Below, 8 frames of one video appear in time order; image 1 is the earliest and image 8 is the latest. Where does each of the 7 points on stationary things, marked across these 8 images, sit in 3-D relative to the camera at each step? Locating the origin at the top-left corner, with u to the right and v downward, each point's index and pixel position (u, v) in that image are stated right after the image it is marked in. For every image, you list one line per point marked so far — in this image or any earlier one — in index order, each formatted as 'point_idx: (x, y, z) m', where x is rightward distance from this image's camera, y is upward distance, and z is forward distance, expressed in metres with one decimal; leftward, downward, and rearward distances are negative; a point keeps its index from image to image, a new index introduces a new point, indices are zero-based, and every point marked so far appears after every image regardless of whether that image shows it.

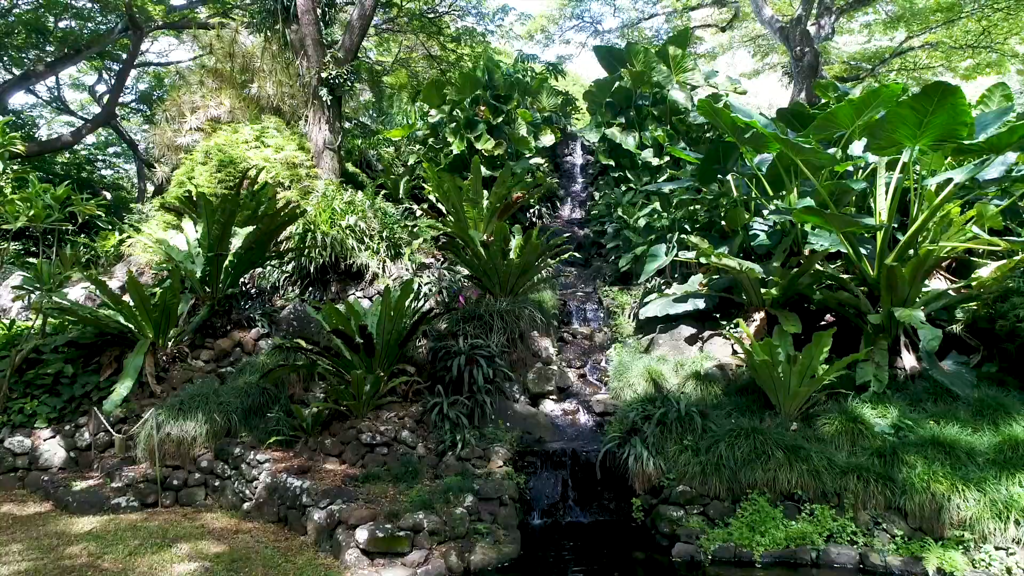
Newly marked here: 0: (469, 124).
0: (-0.3, +1.2, +5.8) m
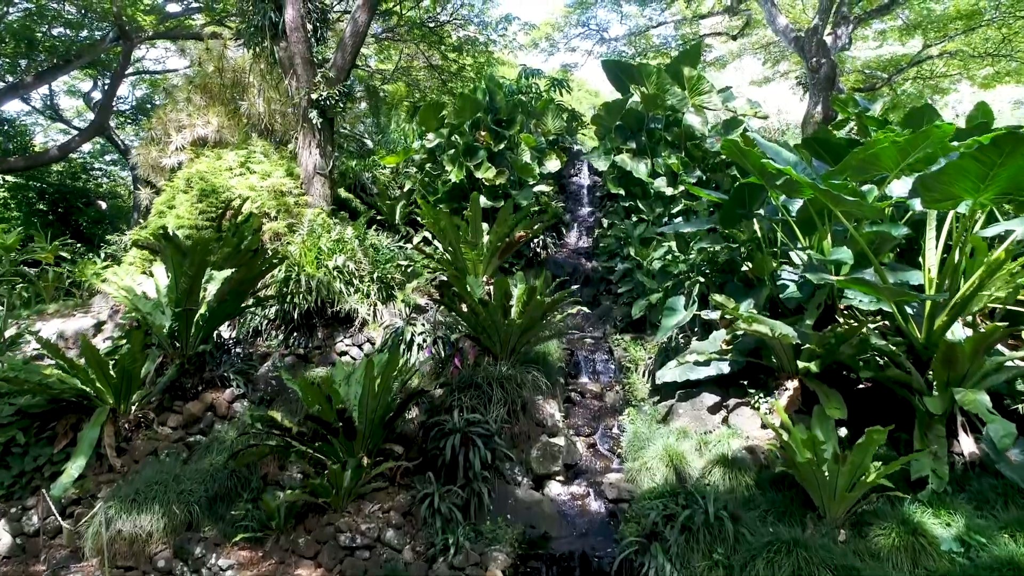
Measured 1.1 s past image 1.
0: (-0.3, +0.9, +5.4) m
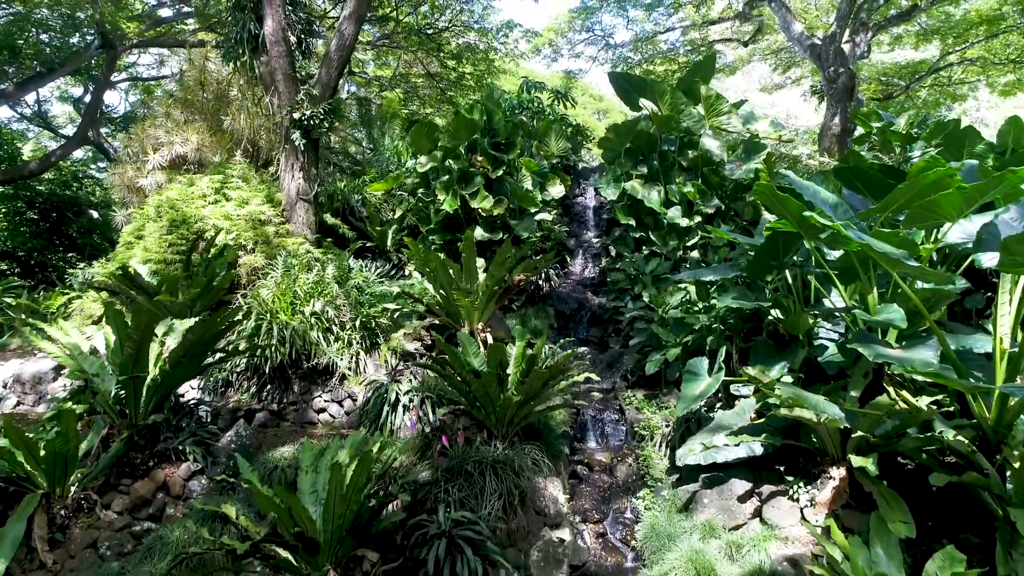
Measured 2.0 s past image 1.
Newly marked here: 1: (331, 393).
0: (-0.3, +0.7, +4.9) m
1: (-0.9, -0.5, +3.9) m
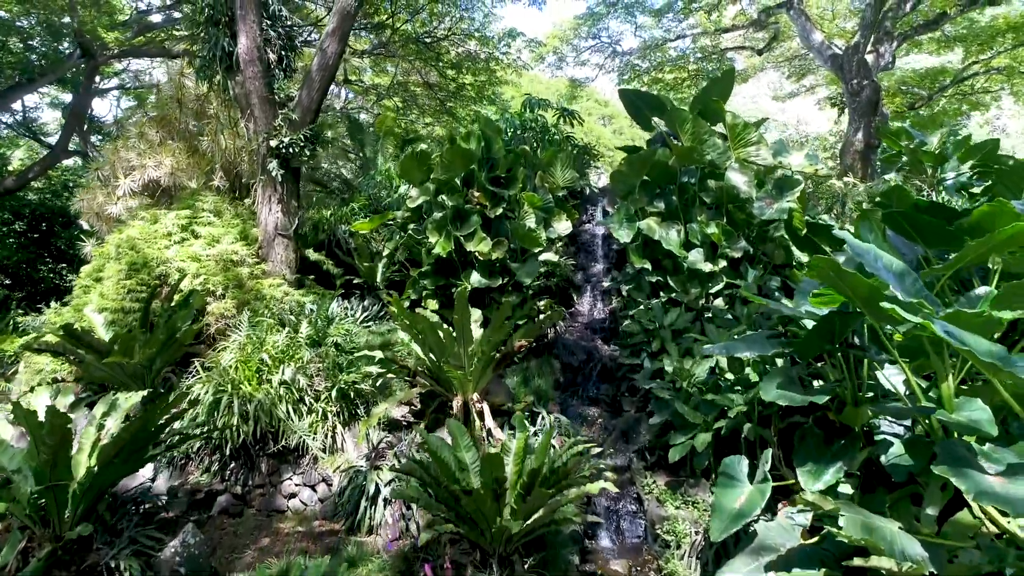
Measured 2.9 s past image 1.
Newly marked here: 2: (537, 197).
0: (-0.3, +0.4, +4.3) m
1: (-0.9, -0.8, +3.4) m
2: (+0.1, +0.5, +4.4) m
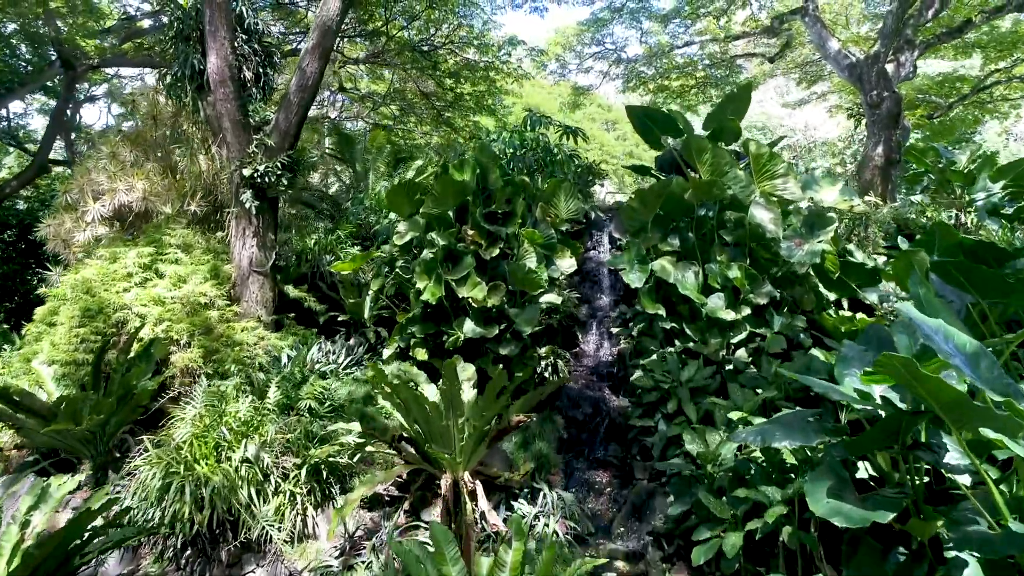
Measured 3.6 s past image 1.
0: (-0.3, +0.2, +3.9) m
1: (-0.9, -1.1, +2.9) m
2: (+0.1, +0.3, +4.0) m
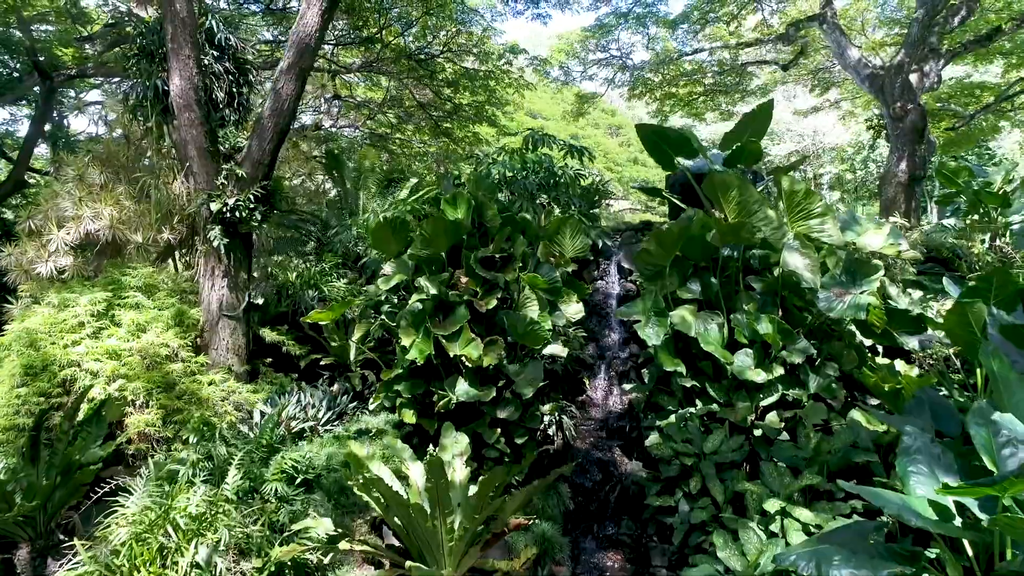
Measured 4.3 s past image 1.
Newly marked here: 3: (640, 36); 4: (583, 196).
0: (-0.3, -0.1, +3.4) m
1: (-0.9, -1.3, +2.5) m
2: (+0.1, 0.0, +3.5) m
3: (+1.7, +3.3, +10.2) m
4: (+0.5, +0.7, +5.6) m
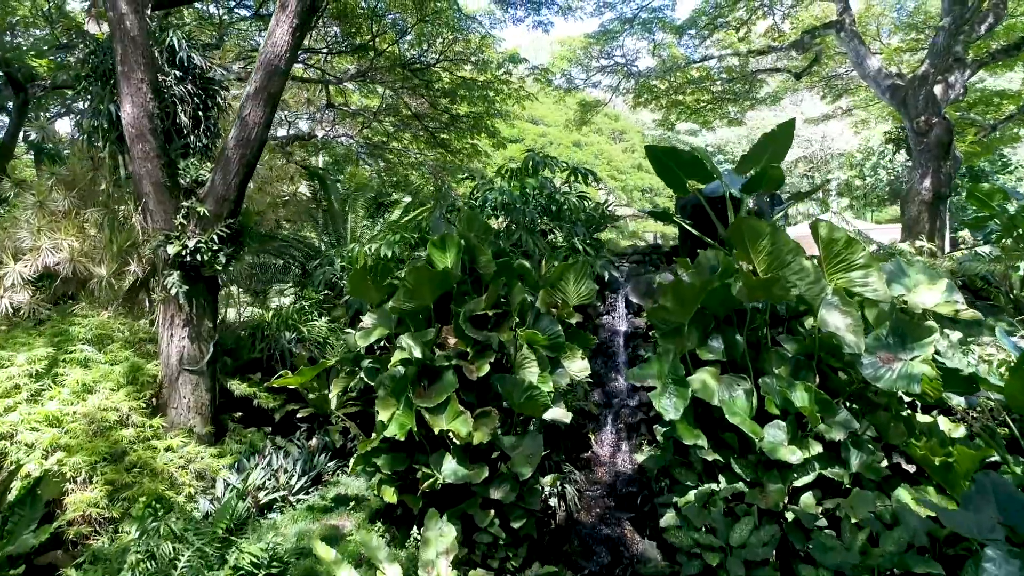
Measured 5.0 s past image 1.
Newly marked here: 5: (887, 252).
0: (-0.3, -0.3, +3.0) m
1: (-0.9, -1.5, +2.0) m
2: (+0.1, -0.2, +3.1) m
3: (+1.7, +3.1, +9.8) m
4: (+0.5, +0.4, +5.2) m
5: (+2.9, +0.3, +6.1) m
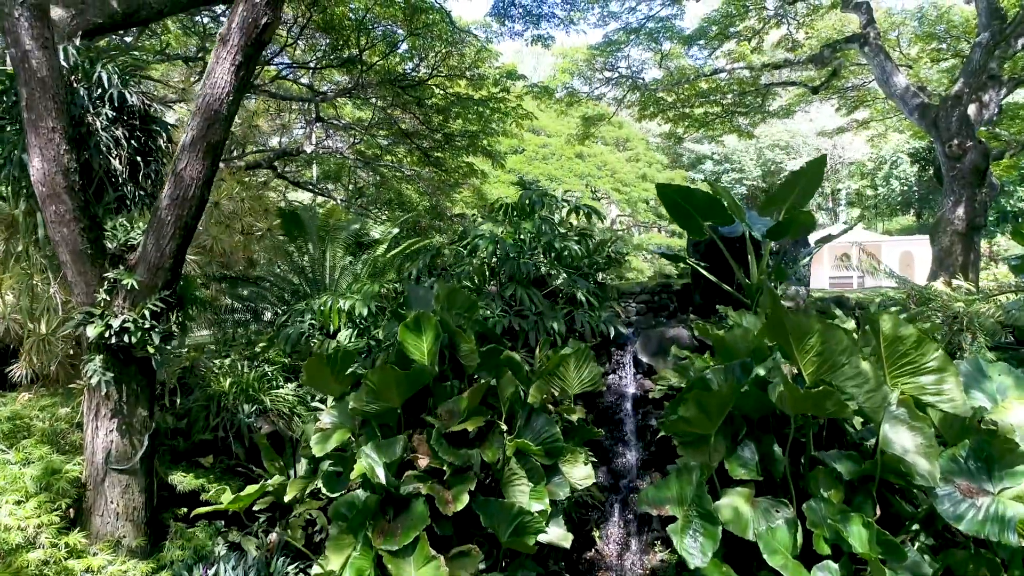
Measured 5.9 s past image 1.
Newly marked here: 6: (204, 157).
0: (-0.4, -0.6, +2.4) m
1: (-1.0, -1.8, +1.5) m
2: (+0.1, -0.5, +2.5) m
3: (+1.7, +2.7, +9.2) m
4: (+0.5, +0.1, +4.6) m
5: (+2.9, 0.0, +5.6) m
6: (-1.1, +0.5, +3.0) m
